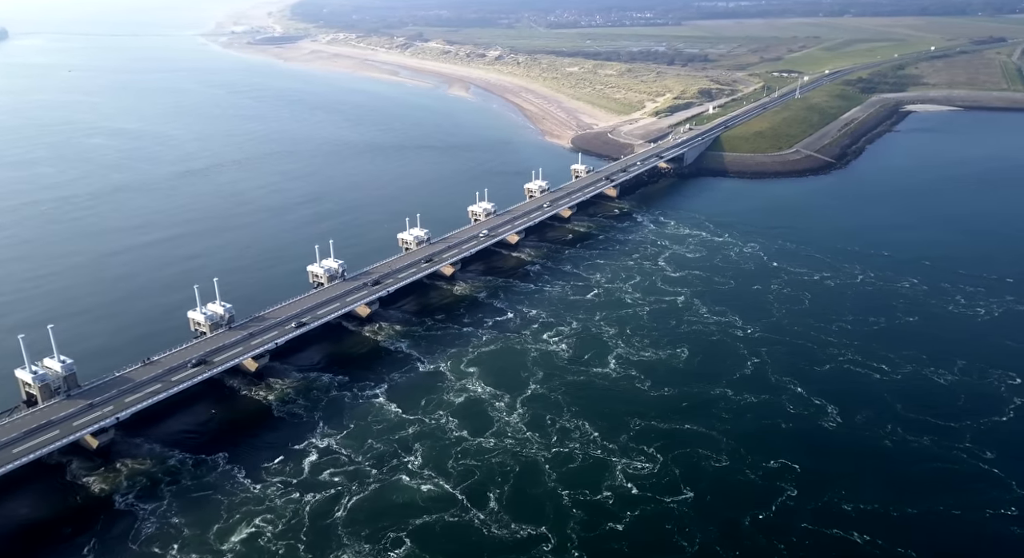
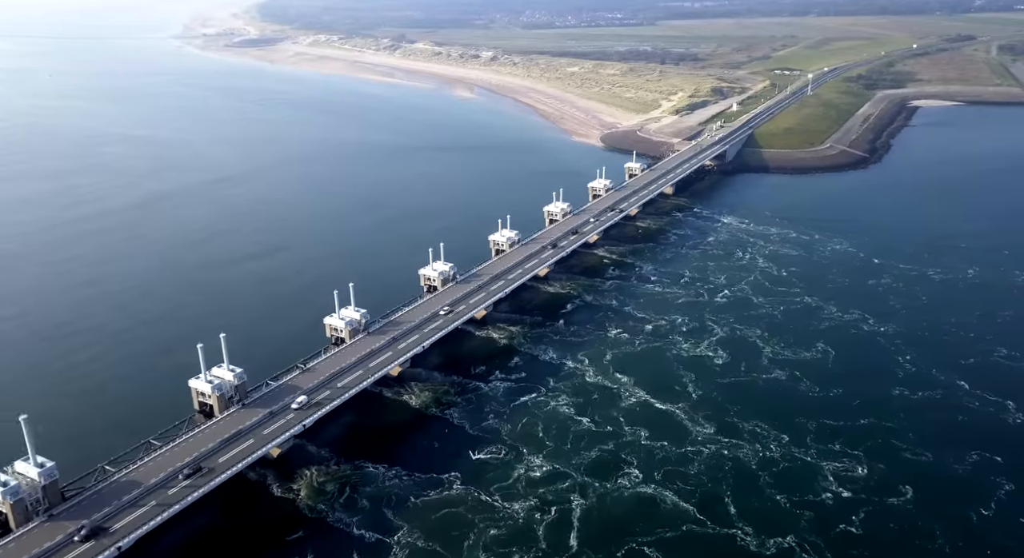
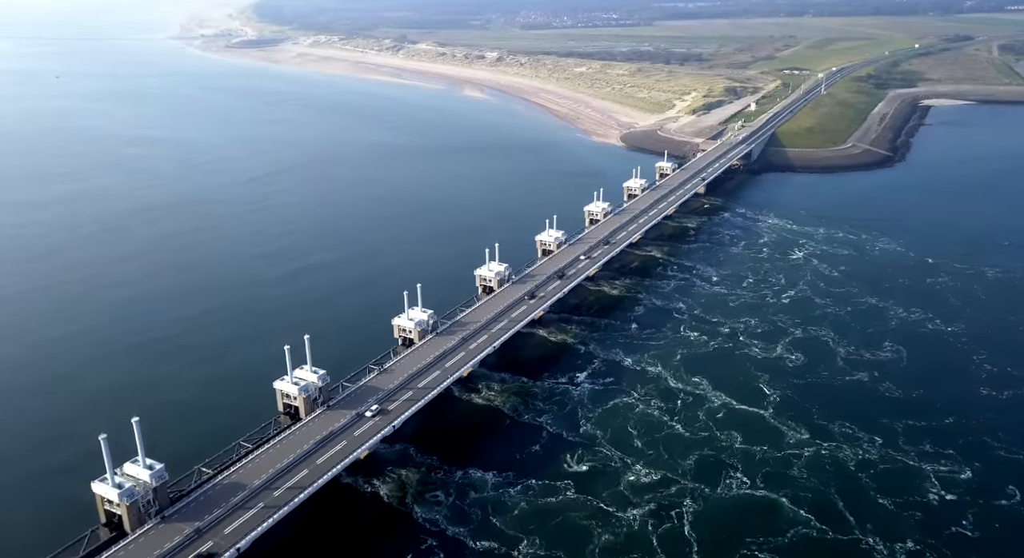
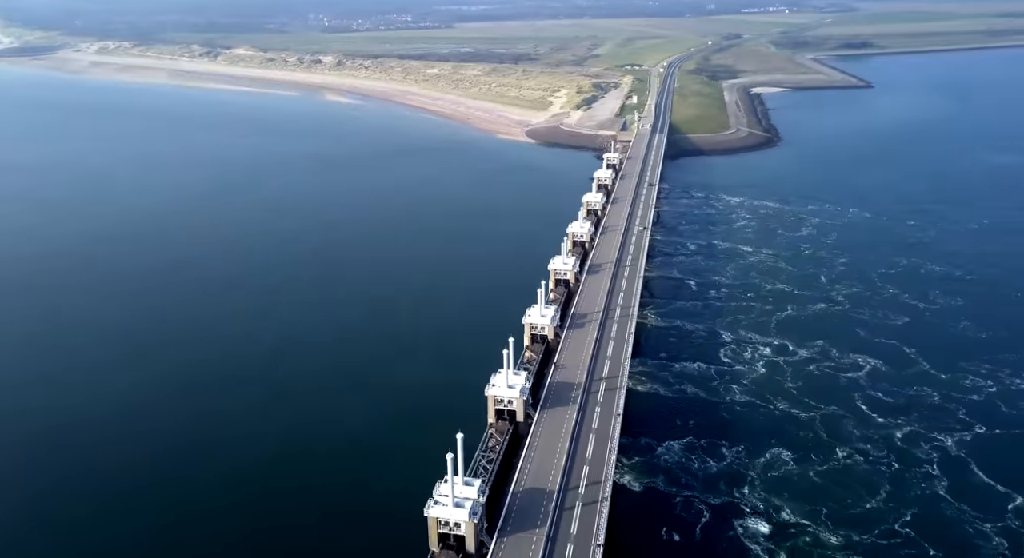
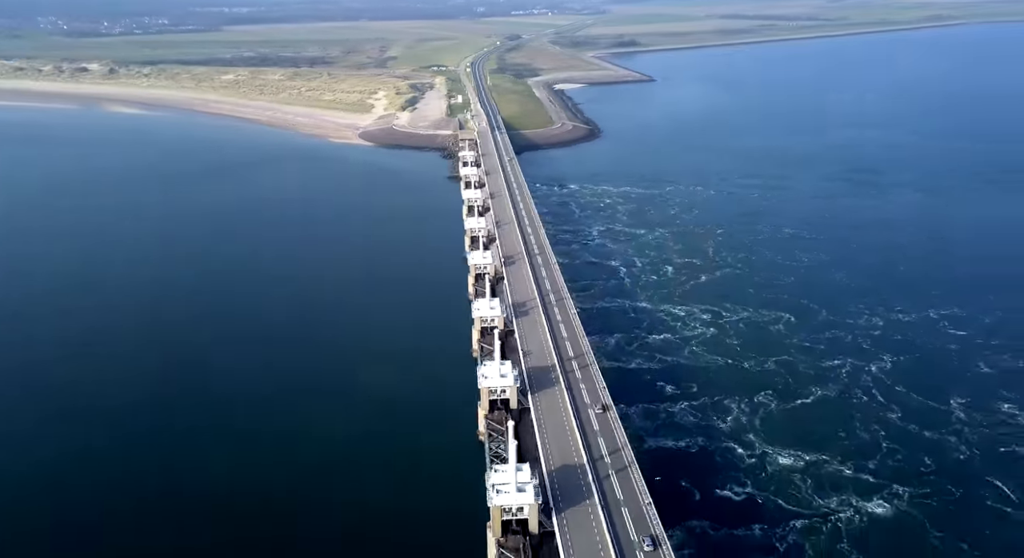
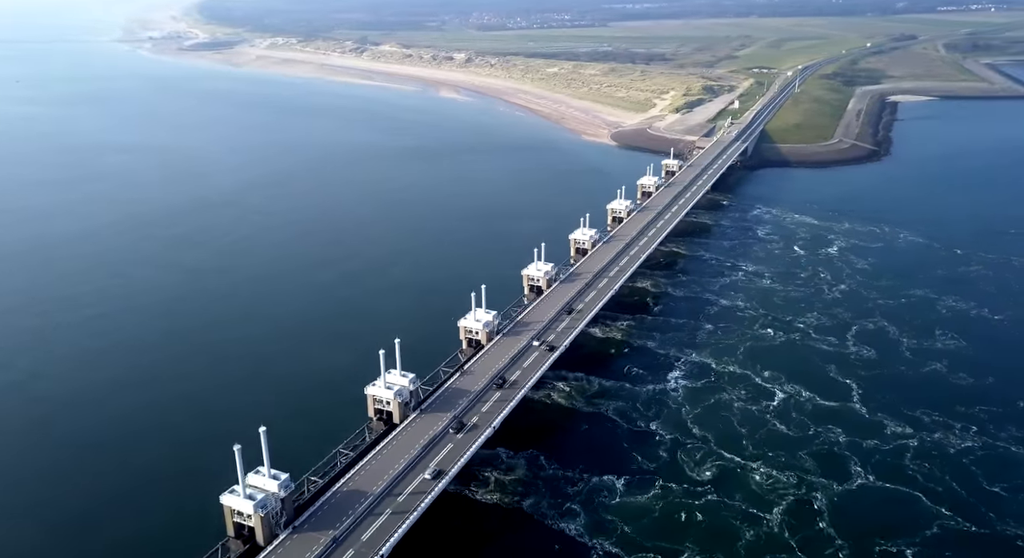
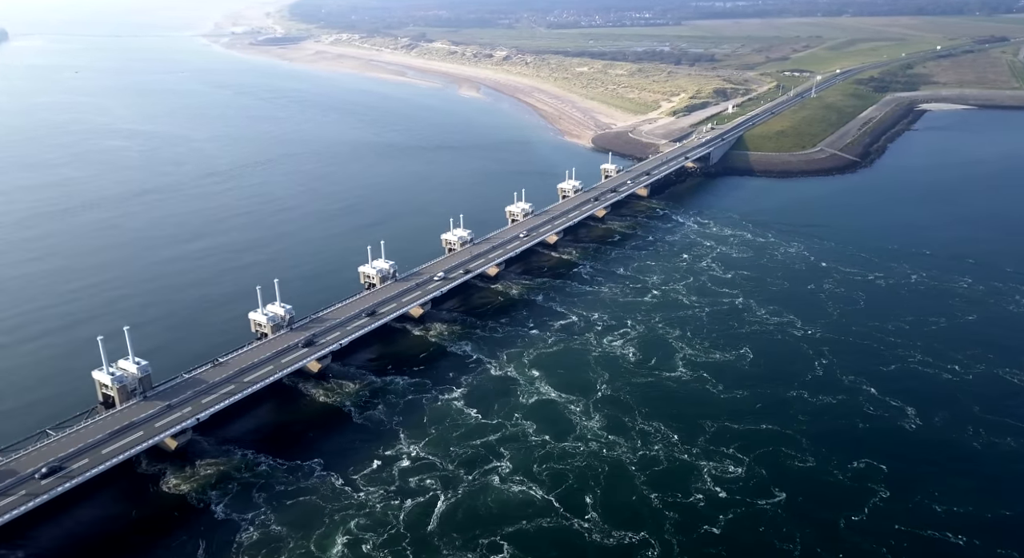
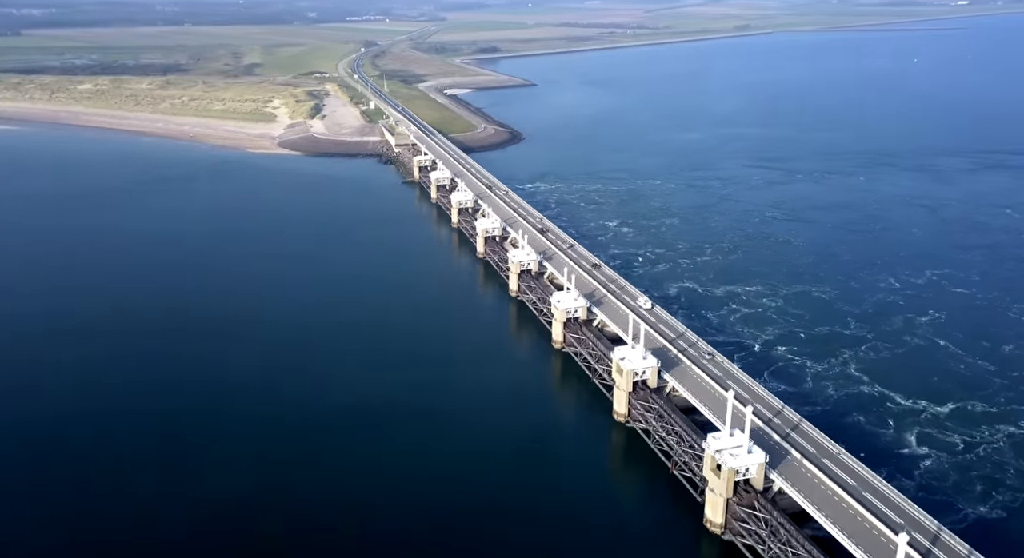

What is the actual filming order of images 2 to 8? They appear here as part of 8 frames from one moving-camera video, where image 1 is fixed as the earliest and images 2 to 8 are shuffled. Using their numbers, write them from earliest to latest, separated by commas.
7, 2, 3, 6, 4, 5, 8
